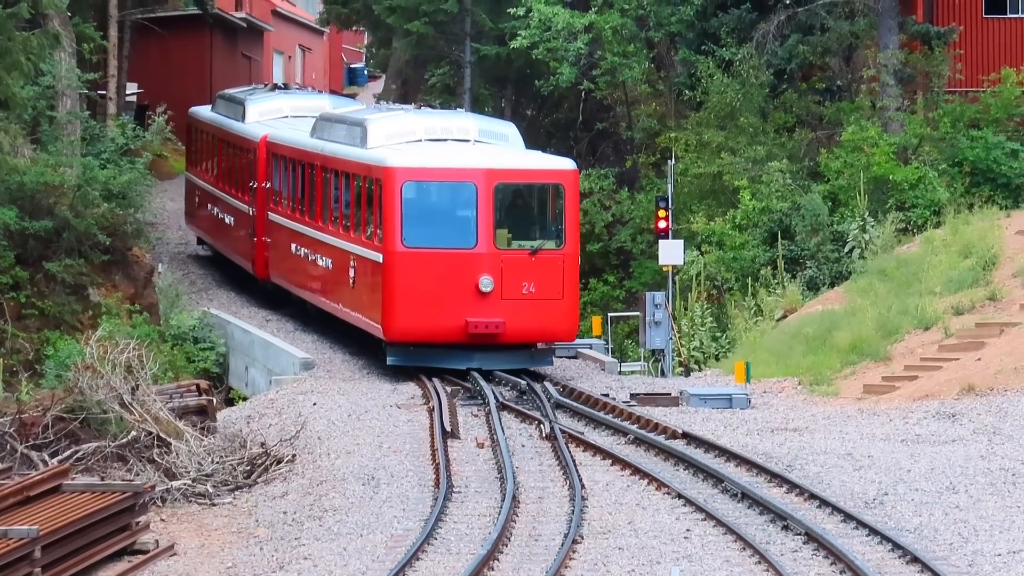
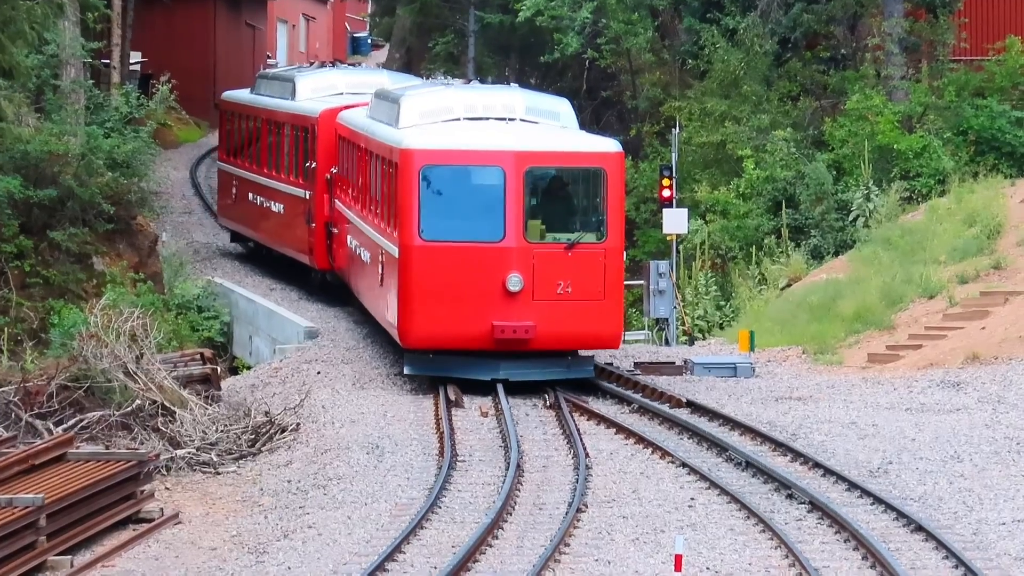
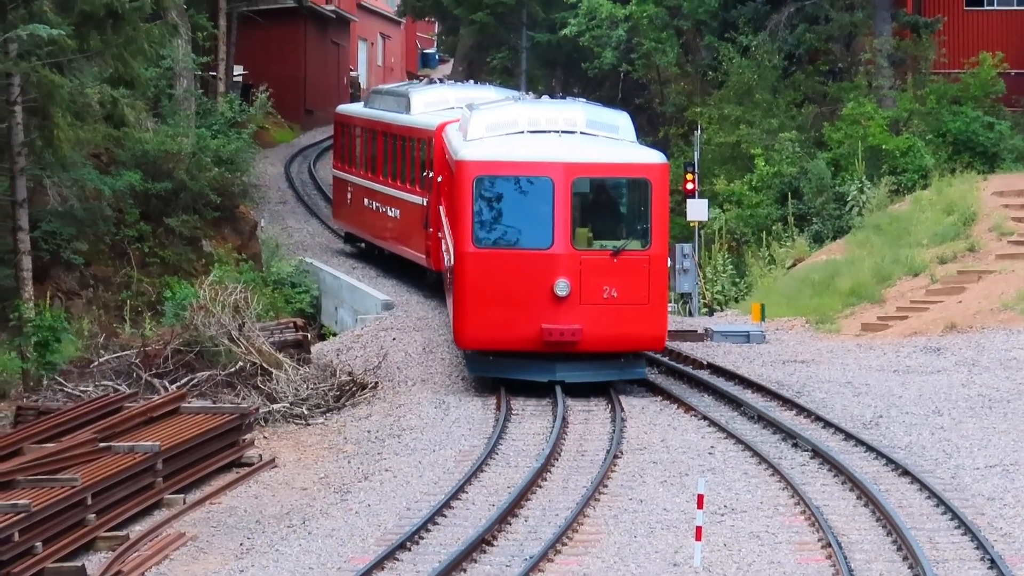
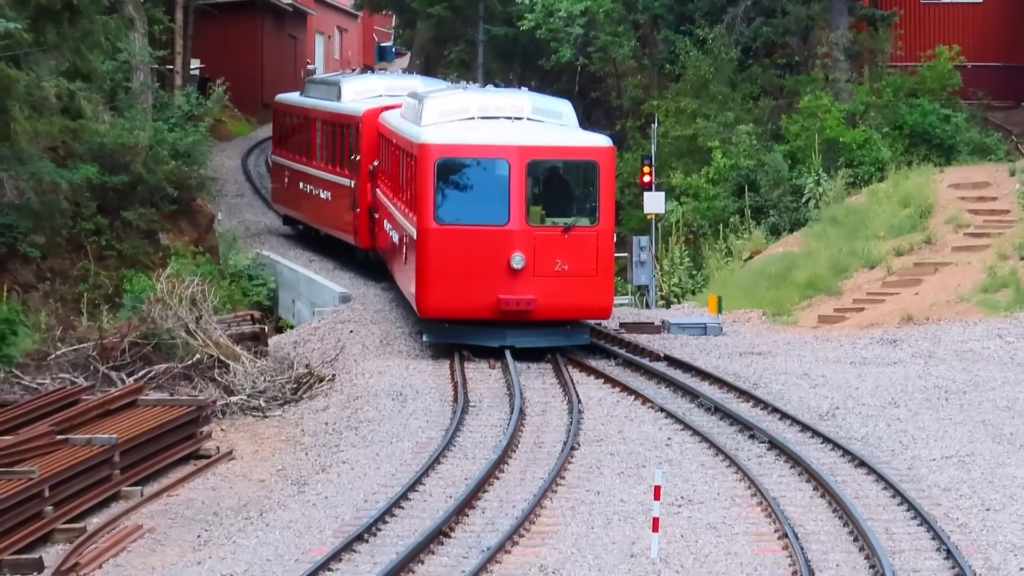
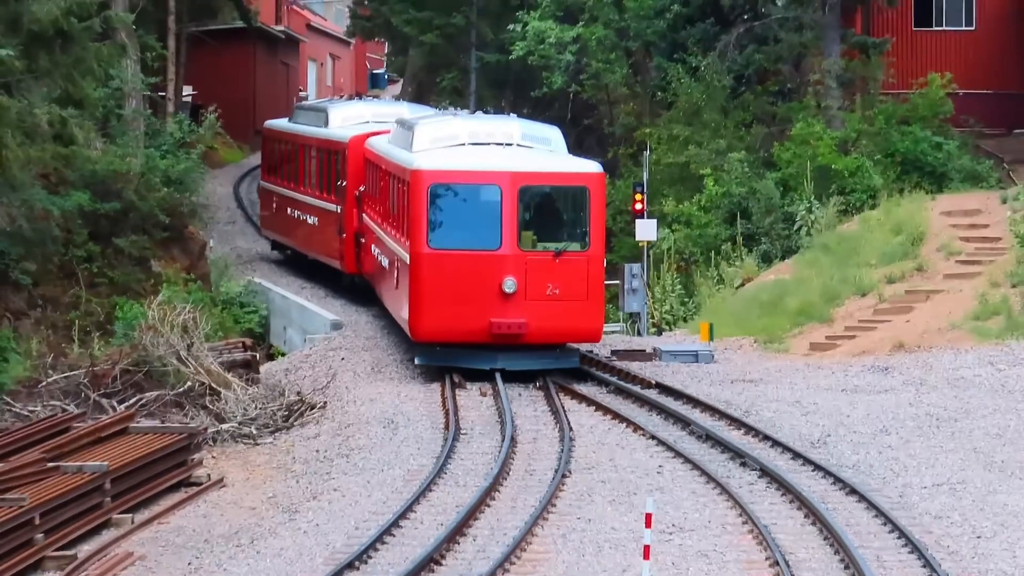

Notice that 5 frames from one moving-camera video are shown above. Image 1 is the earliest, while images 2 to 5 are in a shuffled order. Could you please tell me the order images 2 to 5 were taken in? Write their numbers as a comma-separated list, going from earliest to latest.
2, 5, 4, 3
